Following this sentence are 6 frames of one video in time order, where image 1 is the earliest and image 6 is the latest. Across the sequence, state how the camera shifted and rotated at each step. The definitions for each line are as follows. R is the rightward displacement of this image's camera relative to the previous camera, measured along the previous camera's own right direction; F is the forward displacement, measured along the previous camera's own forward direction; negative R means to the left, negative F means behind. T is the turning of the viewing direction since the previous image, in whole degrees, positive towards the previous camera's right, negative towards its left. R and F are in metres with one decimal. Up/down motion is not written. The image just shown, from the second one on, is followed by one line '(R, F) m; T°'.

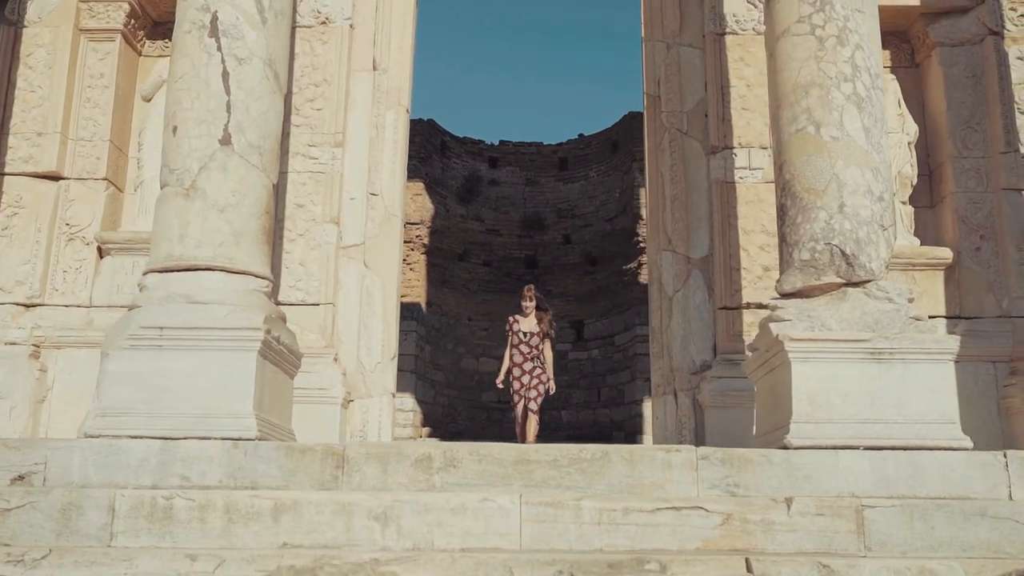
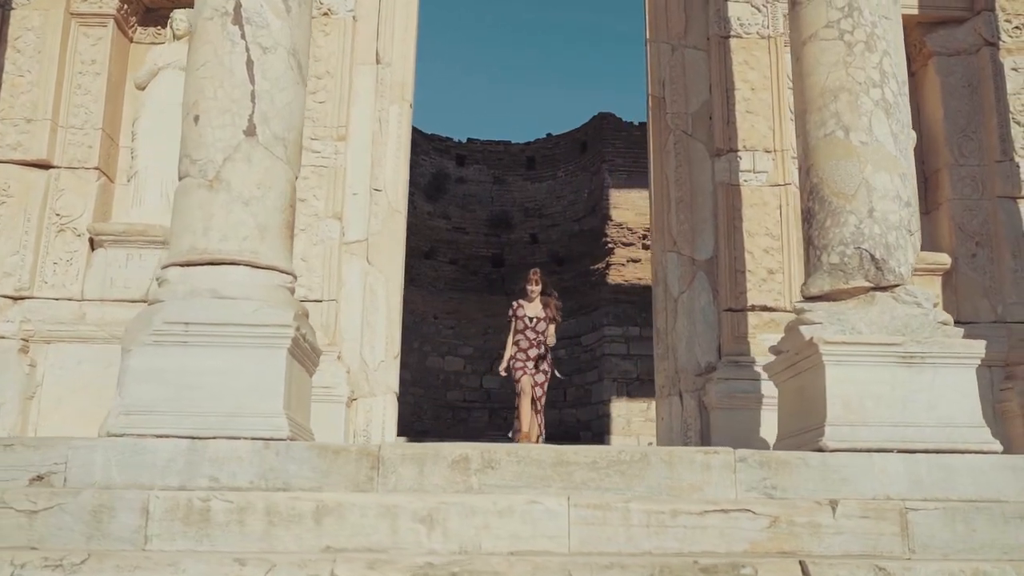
(-0.5, +0.1) m; +3°
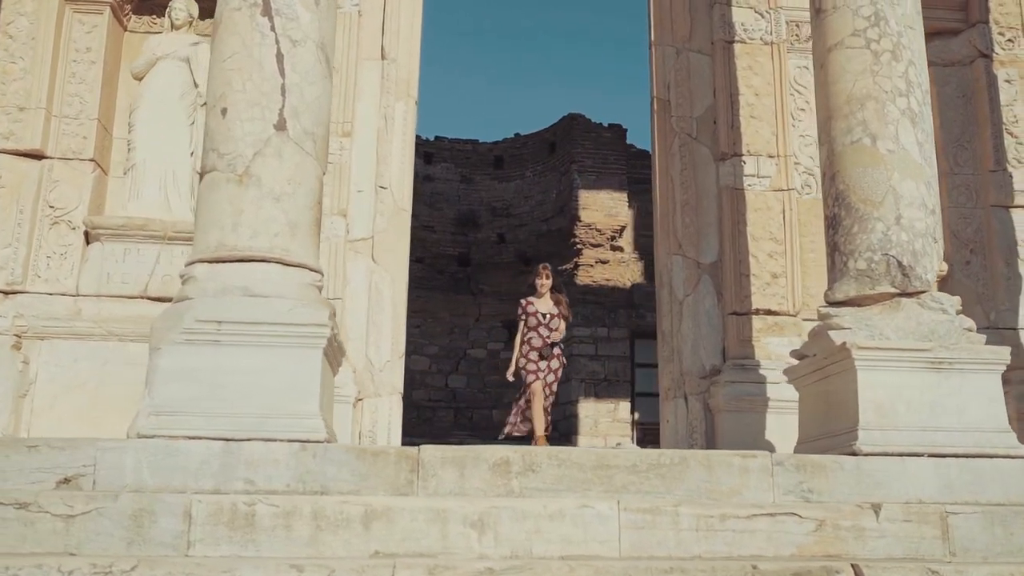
(-0.5, +0.1) m; +3°
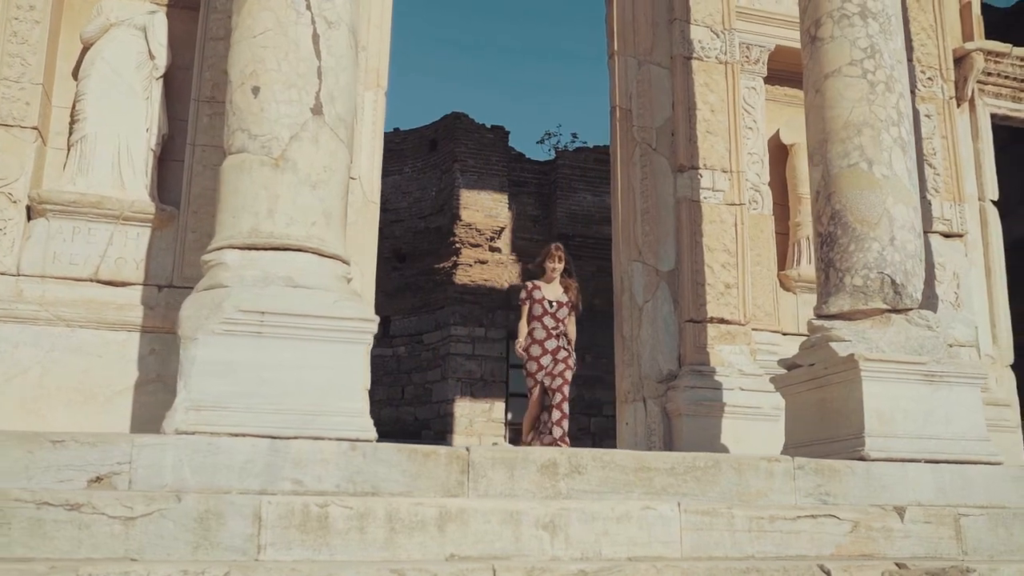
(-1.1, +0.1) m; +11°
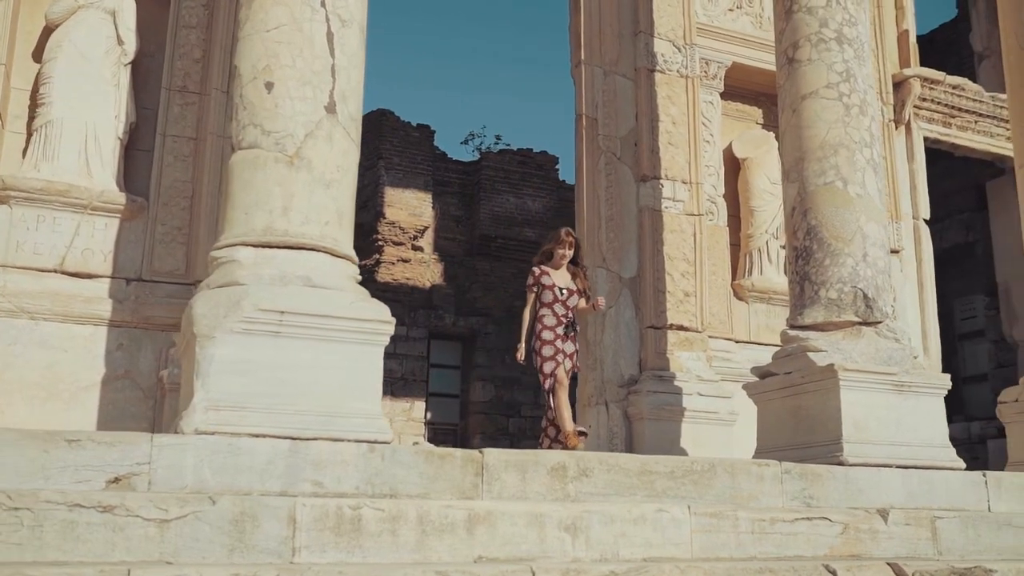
(-0.6, 0.0) m; +6°
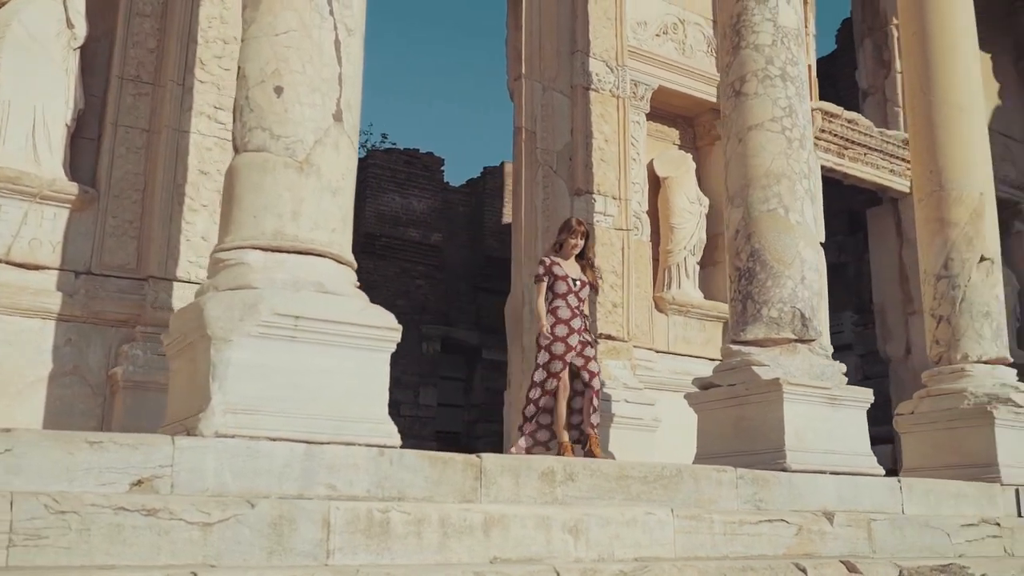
(-0.8, -0.1) m; +9°
